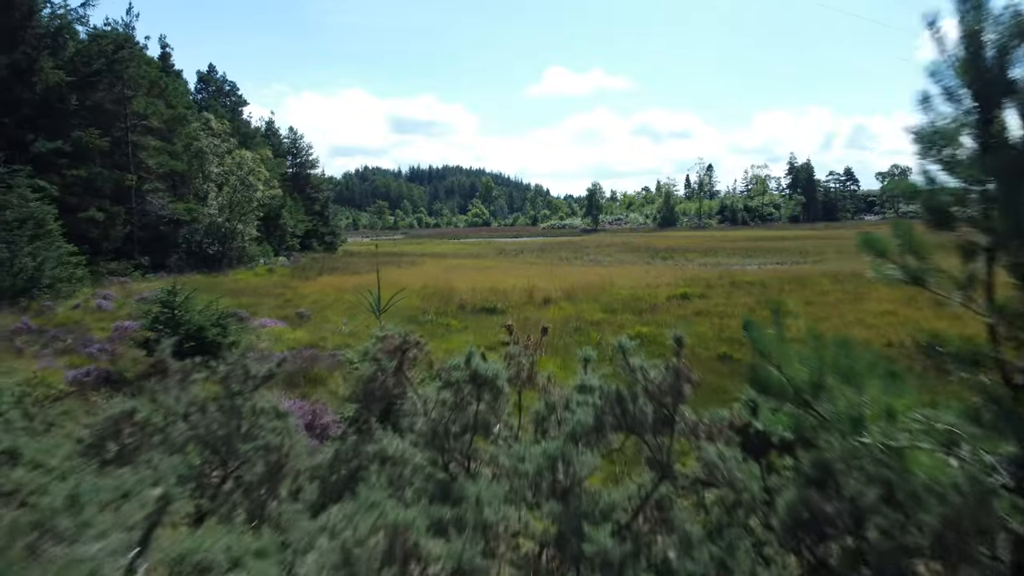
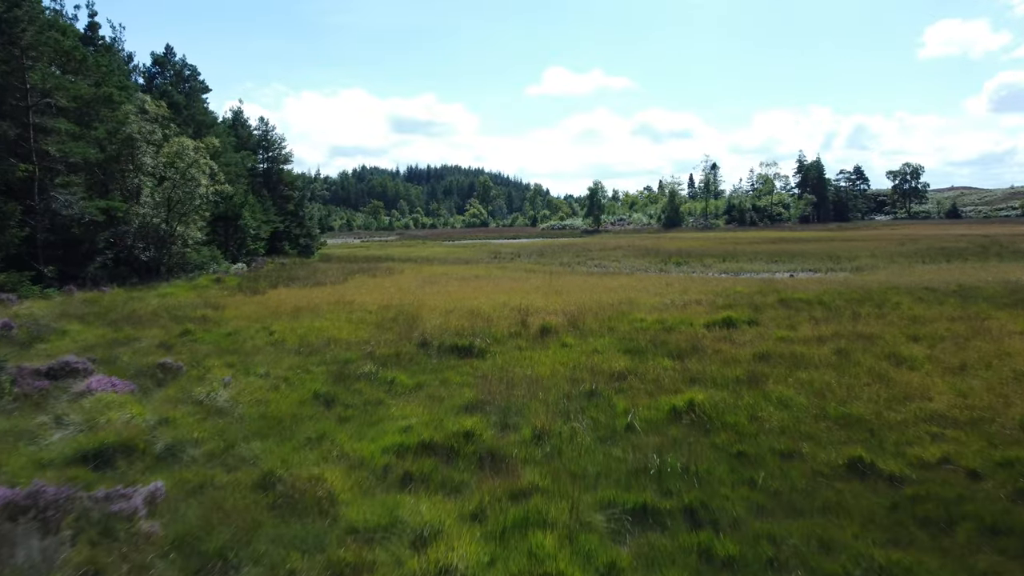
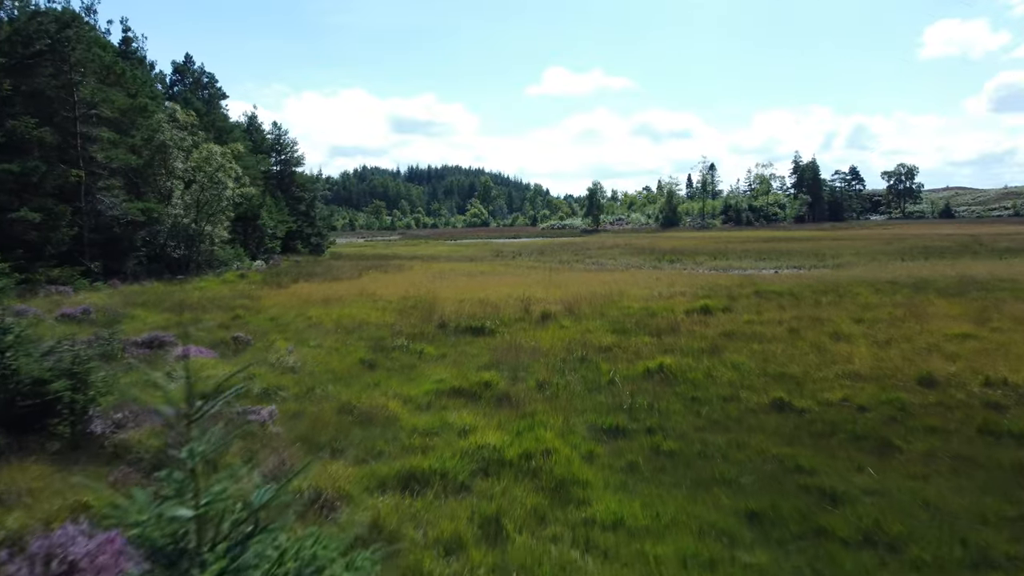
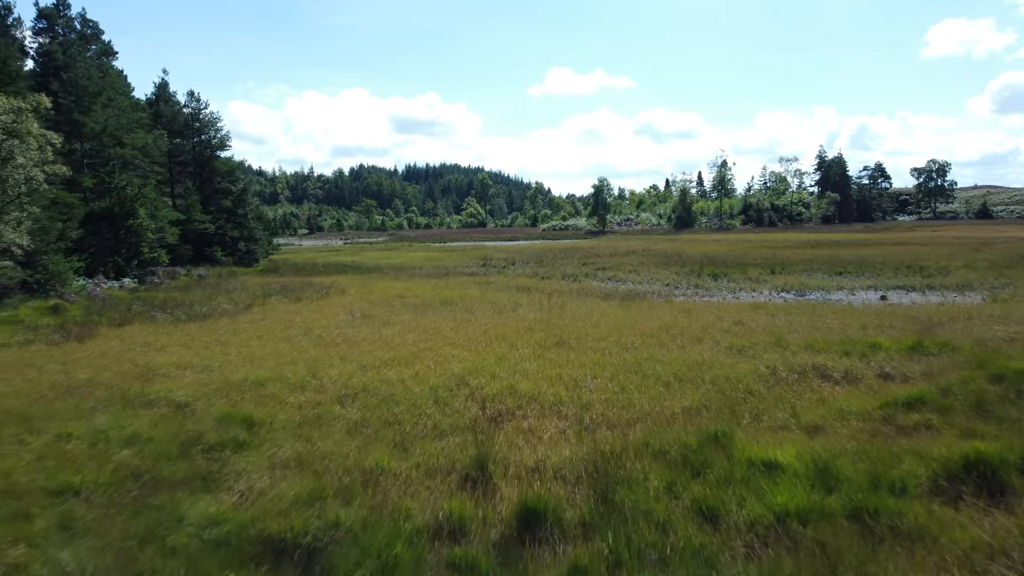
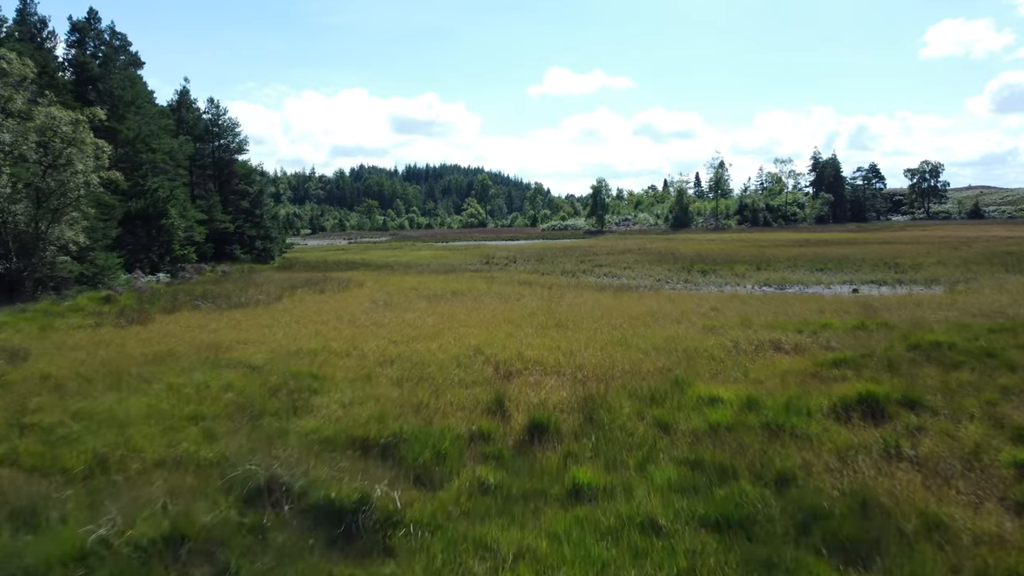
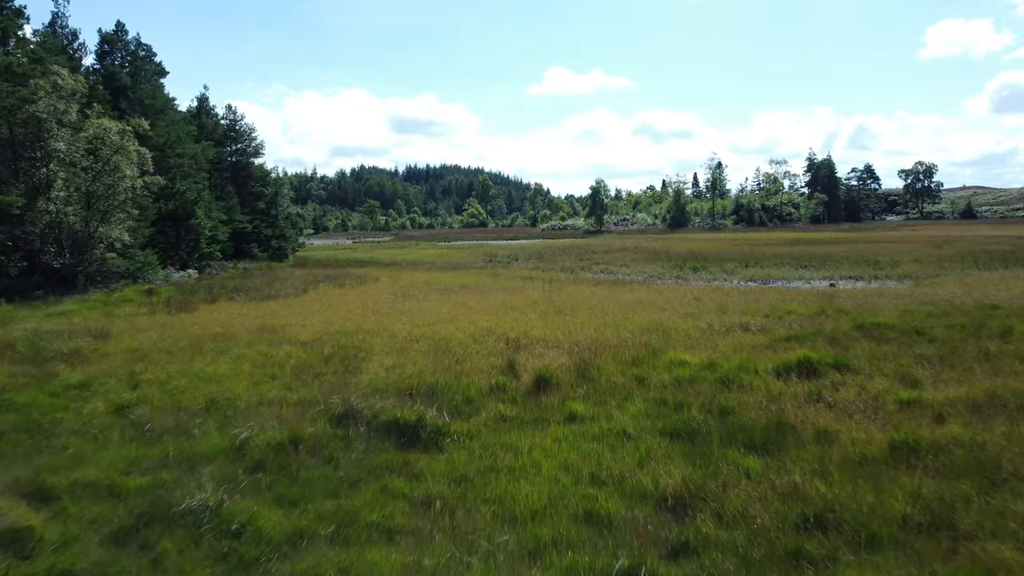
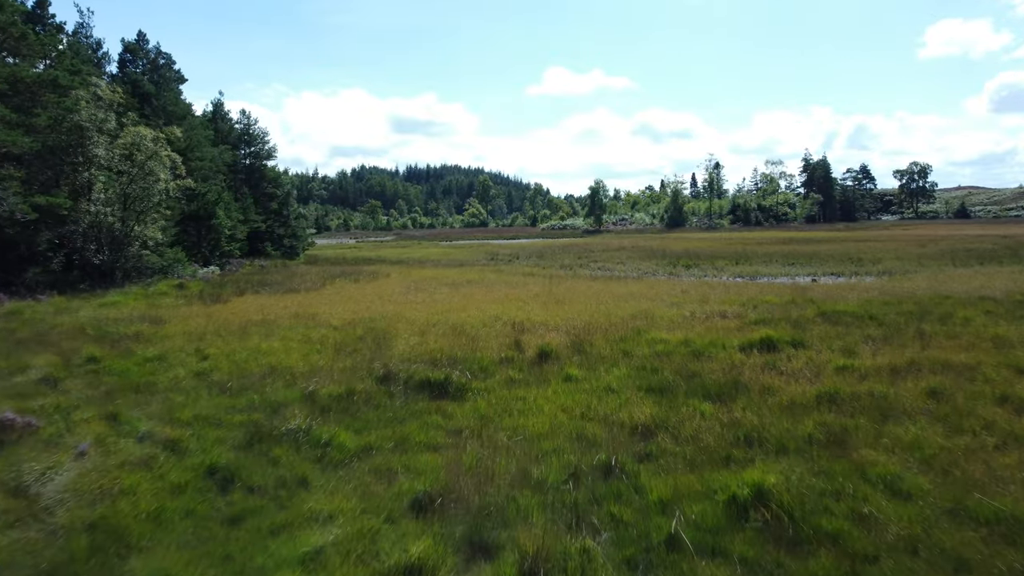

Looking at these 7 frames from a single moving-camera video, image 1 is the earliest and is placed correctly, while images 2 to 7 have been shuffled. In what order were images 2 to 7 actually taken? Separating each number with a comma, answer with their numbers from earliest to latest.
3, 2, 7, 6, 5, 4
